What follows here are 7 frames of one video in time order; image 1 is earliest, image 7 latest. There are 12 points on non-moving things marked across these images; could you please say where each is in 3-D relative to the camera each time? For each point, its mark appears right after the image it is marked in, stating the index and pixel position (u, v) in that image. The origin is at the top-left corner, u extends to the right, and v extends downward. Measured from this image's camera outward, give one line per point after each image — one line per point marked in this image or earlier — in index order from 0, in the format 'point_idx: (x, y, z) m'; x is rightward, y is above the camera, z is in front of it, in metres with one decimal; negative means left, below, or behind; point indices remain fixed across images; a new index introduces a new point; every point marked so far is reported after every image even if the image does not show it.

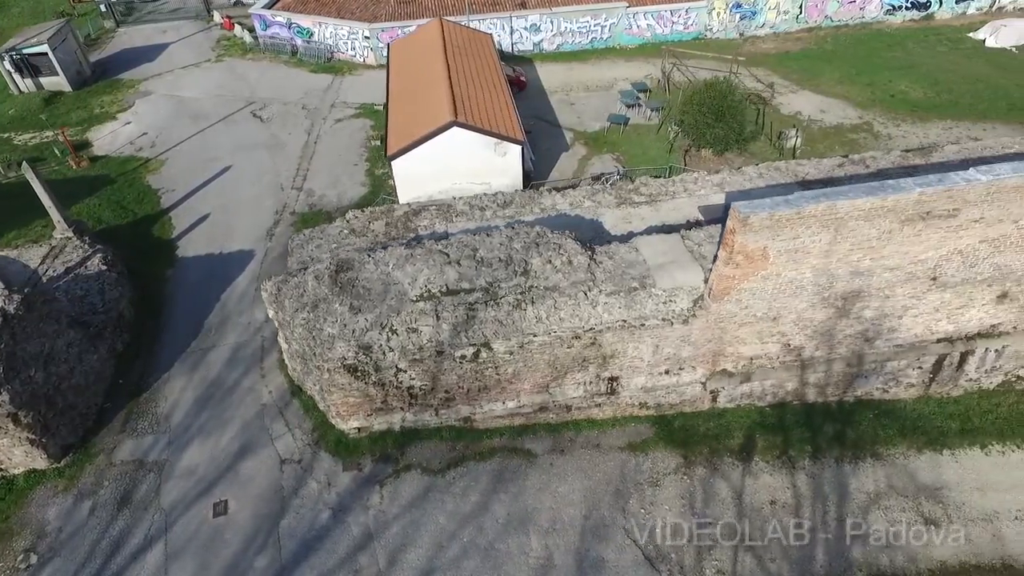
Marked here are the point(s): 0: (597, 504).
0: (+1.3, -3.3, +9.8) m
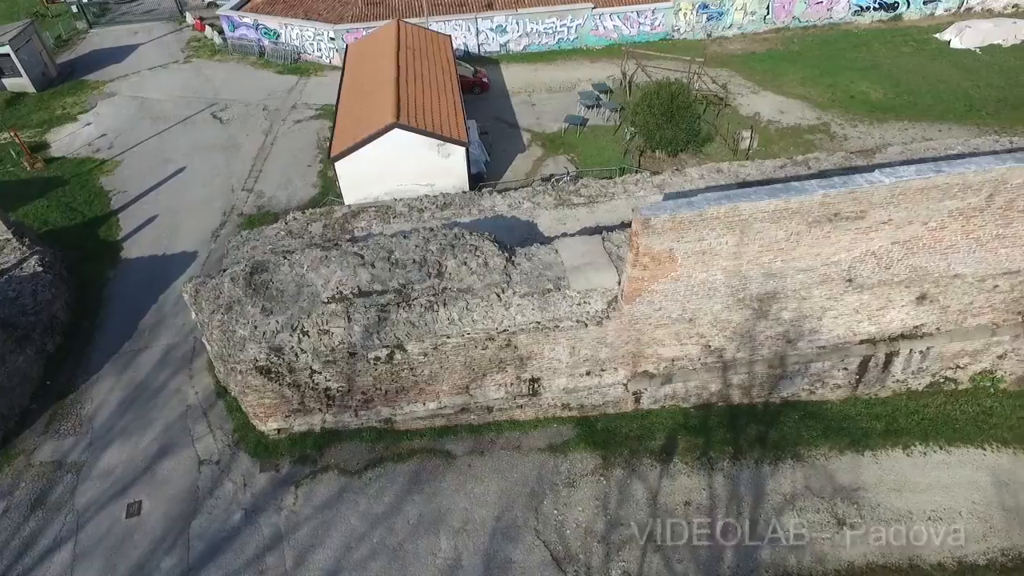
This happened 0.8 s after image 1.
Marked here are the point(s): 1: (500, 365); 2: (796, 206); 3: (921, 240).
0: (0.0, -3.4, +9.9) m
1: (-0.2, -1.2, +10.4) m
2: (+4.0, +1.1, +9.0) m
3: (+6.3, +0.7, +9.8) m
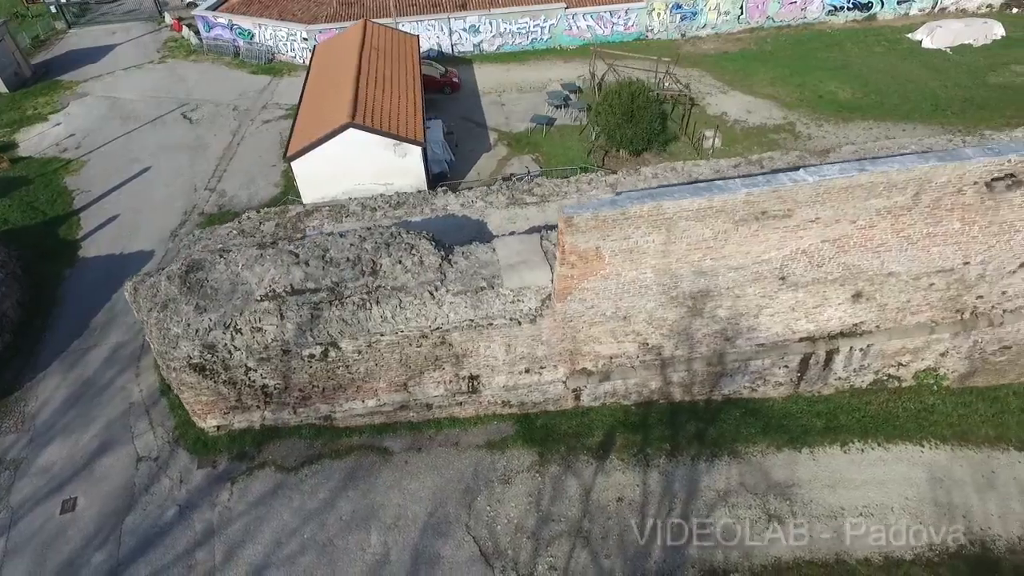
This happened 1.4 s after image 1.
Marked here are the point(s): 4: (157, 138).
0: (-1.1, -3.3, +10.0) m
1: (-1.2, -1.2, +10.4) m
2: (+2.9, +1.2, +9.0) m
3: (+5.3, +0.8, +9.9) m
4: (-10.9, +4.6, +19.6) m
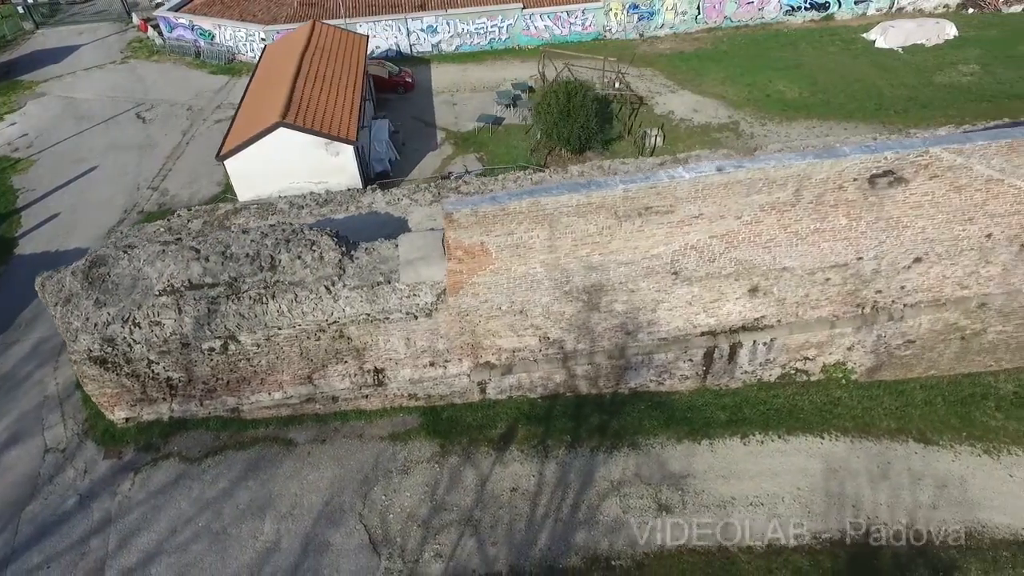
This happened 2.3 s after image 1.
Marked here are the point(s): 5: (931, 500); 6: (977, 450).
0: (-2.7, -3.2, +10.2) m
1: (-2.9, -1.1, +10.7) m
2: (+1.3, +1.3, +9.3) m
3: (+3.6, +0.9, +10.2) m
4: (-12.5, +4.6, +19.8) m
5: (+7.1, -3.6, +10.8) m
6: (+8.5, -3.0, +11.6) m
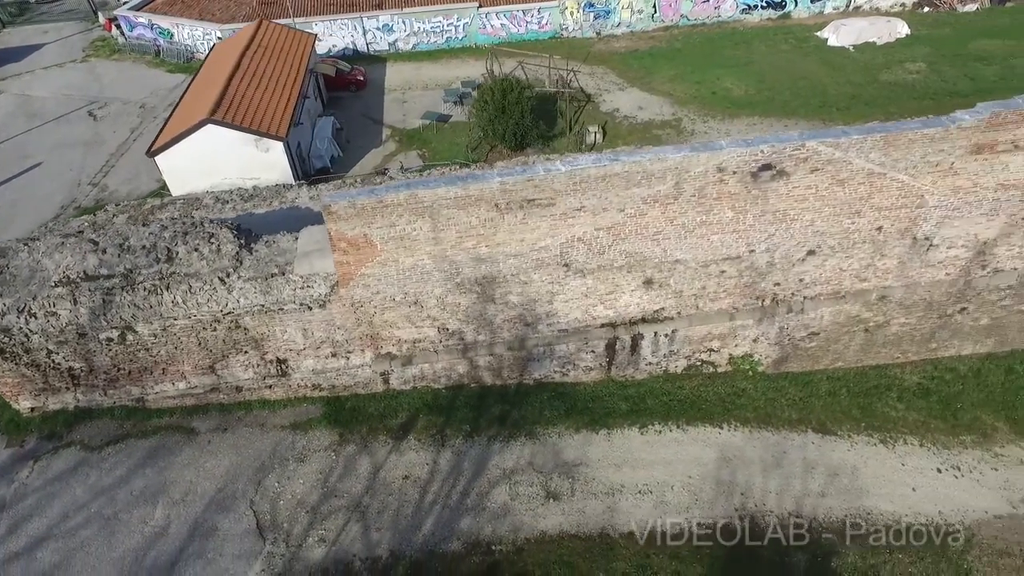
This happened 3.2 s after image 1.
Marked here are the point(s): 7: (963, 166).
0: (-4.5, -3.1, +10.4) m
1: (-4.7, -1.0, +10.9) m
2: (-0.5, +1.4, +9.5) m
3: (+1.8, +1.0, +10.4) m
4: (-14.3, +4.8, +20.1) m
5: (+5.3, -3.4, +11.0) m
6: (+6.7, -2.8, +11.8) m
7: (+7.5, +2.0, +10.6) m
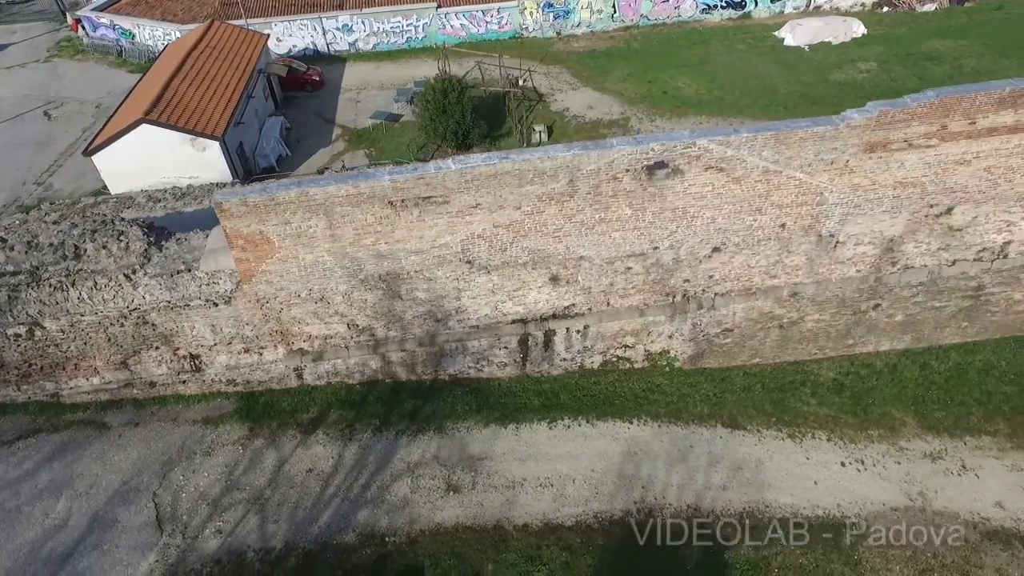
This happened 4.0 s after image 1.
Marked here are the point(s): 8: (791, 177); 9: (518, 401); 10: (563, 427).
0: (-6.1, -3.0, +10.6) m
1: (-6.3, -0.9, +11.1) m
2: (-2.2, +1.5, +9.7) m
3: (+0.2, +1.1, +10.5) m
4: (-15.9, +4.8, +20.3) m
5: (+3.7, -3.4, +11.2) m
6: (+5.1, -2.7, +12.0) m
7: (+5.8, +2.1, +10.7) m
8: (+4.7, +1.8, +10.7) m
9: (+0.1, -2.2, +12.1) m
10: (+0.9, -2.6, +11.8) m
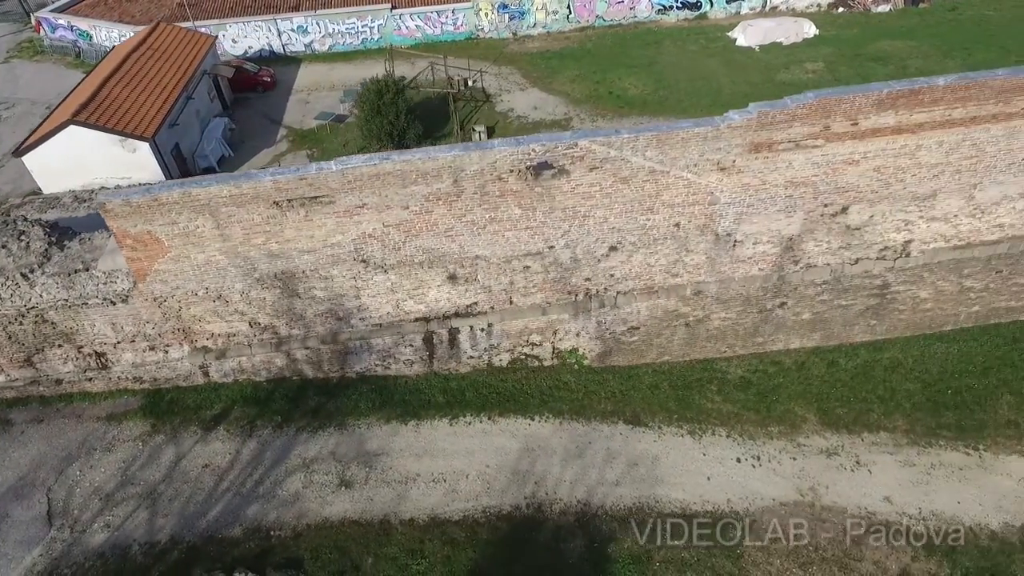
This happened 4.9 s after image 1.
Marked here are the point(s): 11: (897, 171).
0: (-8.0, -3.0, +10.8) m
1: (-8.1, -0.9, +11.3) m
2: (-4.0, +1.5, +9.8) m
3: (-1.6, +1.1, +10.7) m
4: (-17.7, +4.9, +20.5) m
5: (+1.8, -3.3, +11.3) m
6: (+3.2, -2.7, +12.2) m
7: (+4.0, +2.1, +10.9) m
8: (+2.8, +1.9, +10.9) m
9: (-1.7, -2.1, +12.3) m
10: (-0.9, -2.5, +11.9) m
11: (+6.9, +2.1, +11.4) m
